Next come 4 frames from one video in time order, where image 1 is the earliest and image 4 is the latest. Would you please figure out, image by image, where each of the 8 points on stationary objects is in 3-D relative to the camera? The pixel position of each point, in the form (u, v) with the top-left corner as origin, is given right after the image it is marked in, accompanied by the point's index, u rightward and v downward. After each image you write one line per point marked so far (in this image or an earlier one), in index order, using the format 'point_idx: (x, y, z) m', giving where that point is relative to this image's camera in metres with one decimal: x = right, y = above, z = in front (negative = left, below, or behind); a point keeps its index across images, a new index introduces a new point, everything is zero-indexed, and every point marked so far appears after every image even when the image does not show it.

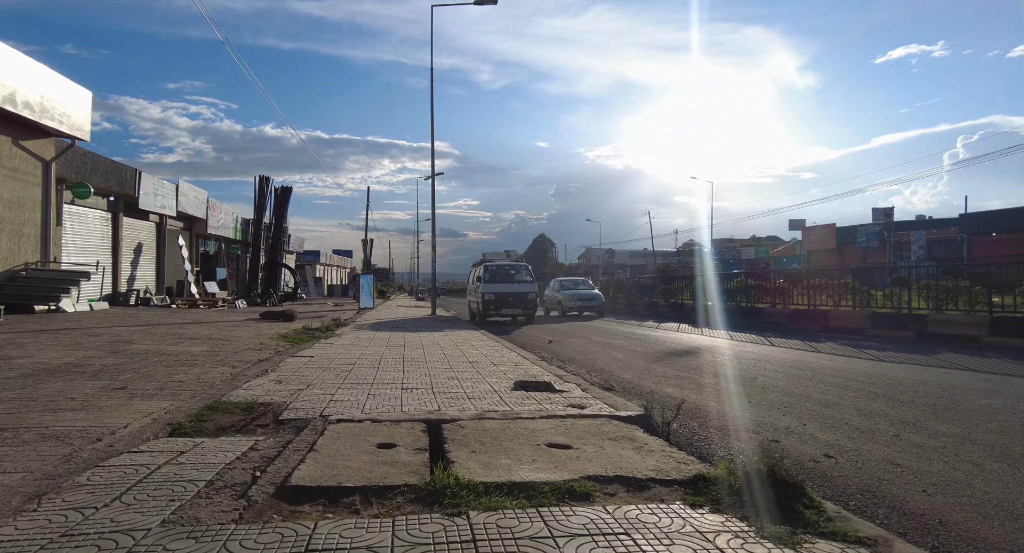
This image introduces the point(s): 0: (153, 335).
0: (-6.3, -1.0, +9.7) m
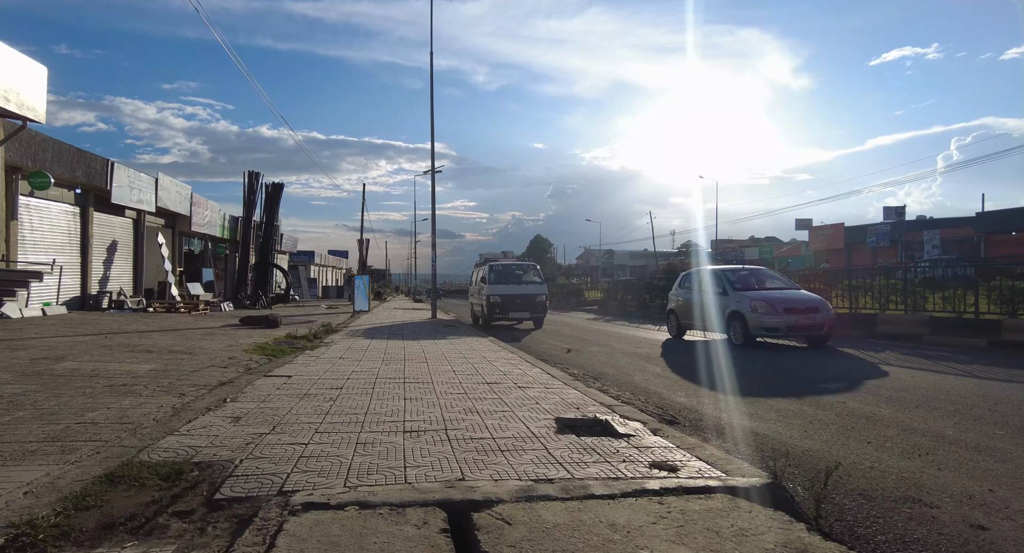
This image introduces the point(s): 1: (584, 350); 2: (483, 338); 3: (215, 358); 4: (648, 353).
0: (-6.0, -1.0, +8.0) m
1: (+1.7, -1.7, +12.9) m
2: (-0.8, -1.6, +14.2) m
3: (-4.4, -1.2, +8.0) m
4: (+3.0, -1.7, +11.9) m
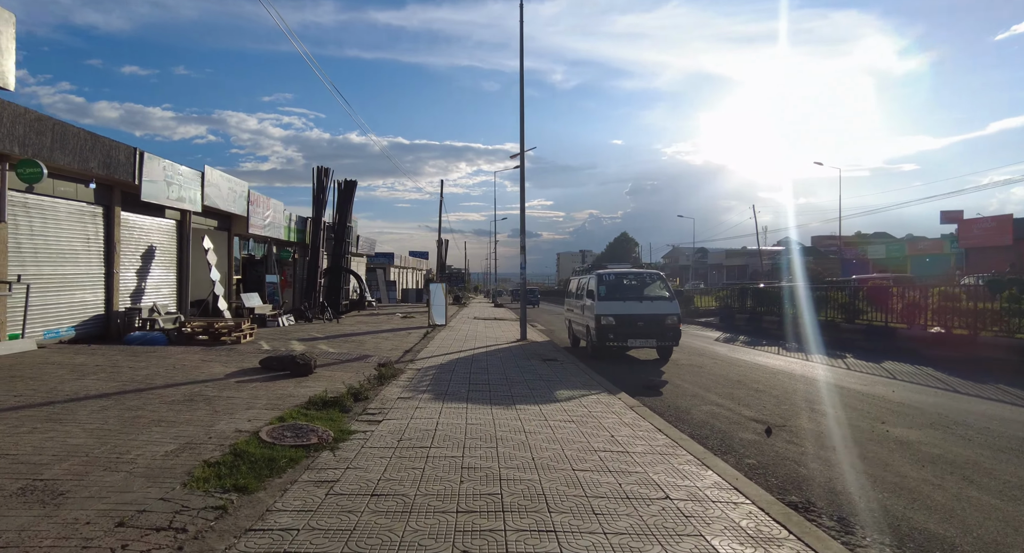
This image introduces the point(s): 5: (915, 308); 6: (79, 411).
0: (-4.4, -1.4, +3.8) m
1: (+3.9, -2.1, +7.6) m
2: (+1.7, -2.0, +9.2) m
3: (-2.8, -1.6, +3.6) m
4: (+5.0, -2.1, +6.4) m
5: (+12.7, -0.9, +17.2) m
6: (-4.8, -1.5, +6.0) m
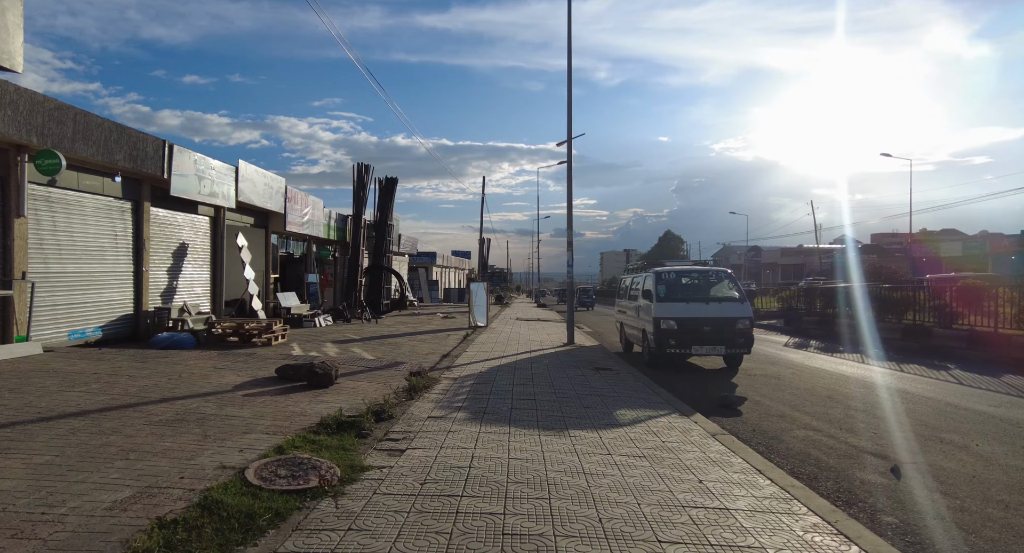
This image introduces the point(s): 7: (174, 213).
0: (-4.1, -1.4, +2.7) m
1: (+4.5, -2.1, +5.8) m
2: (+2.4, -1.9, +7.6) m
3: (-2.5, -1.5, +2.4) m
4: (+5.5, -2.0, +4.6) m
5: (+14.0, -0.9, +14.7) m
6: (-4.3, -1.4, +4.9) m
7: (-9.8, +1.8, +16.0) m
